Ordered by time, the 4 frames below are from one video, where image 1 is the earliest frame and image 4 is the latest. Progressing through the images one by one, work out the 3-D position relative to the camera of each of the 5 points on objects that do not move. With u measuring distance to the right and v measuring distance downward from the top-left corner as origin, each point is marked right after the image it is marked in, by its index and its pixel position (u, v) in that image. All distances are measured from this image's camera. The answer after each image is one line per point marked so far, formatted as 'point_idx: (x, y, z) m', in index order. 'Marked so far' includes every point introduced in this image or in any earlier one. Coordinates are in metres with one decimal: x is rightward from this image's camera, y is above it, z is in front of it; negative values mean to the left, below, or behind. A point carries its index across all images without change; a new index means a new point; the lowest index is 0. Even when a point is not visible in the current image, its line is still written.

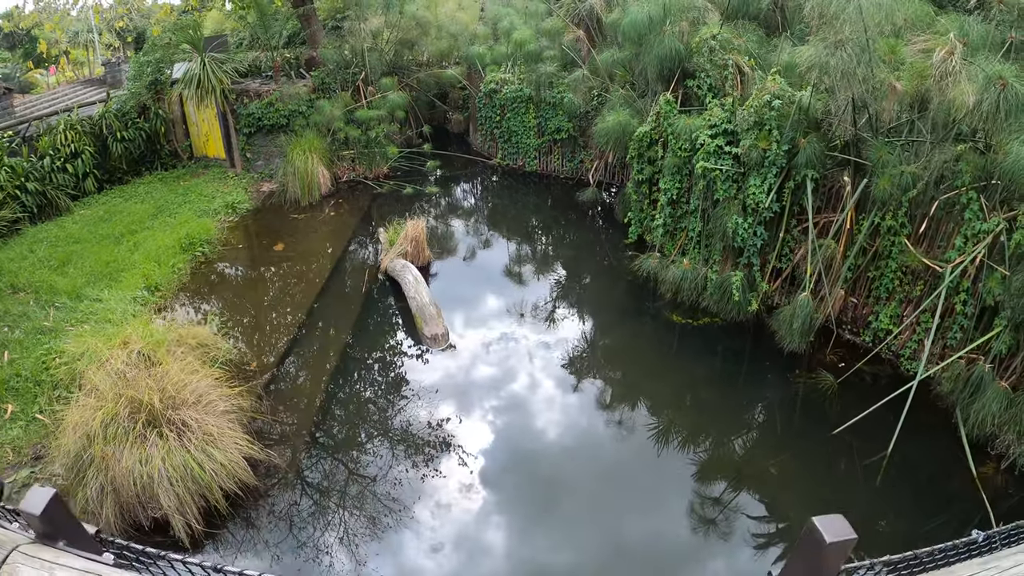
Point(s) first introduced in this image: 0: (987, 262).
0: (+3.3, +0.2, +4.2) m
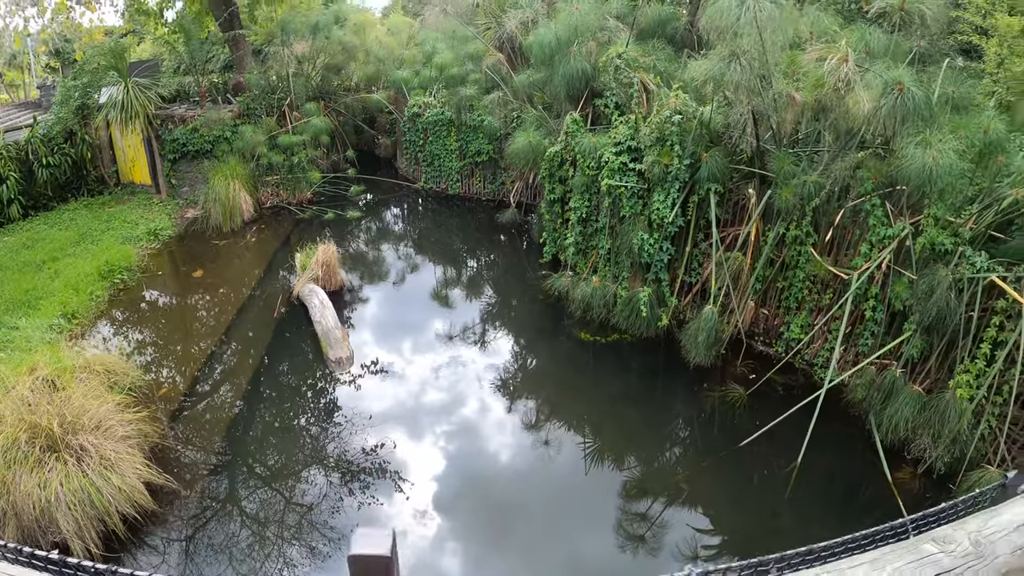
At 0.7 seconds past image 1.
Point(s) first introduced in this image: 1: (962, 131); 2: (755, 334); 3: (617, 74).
0: (+2.6, +0.1, +4.2) m
1: (+3.3, +1.1, +4.2) m
2: (+2.1, -0.4, +5.3) m
3: (+0.9, +1.8, +5.1) m
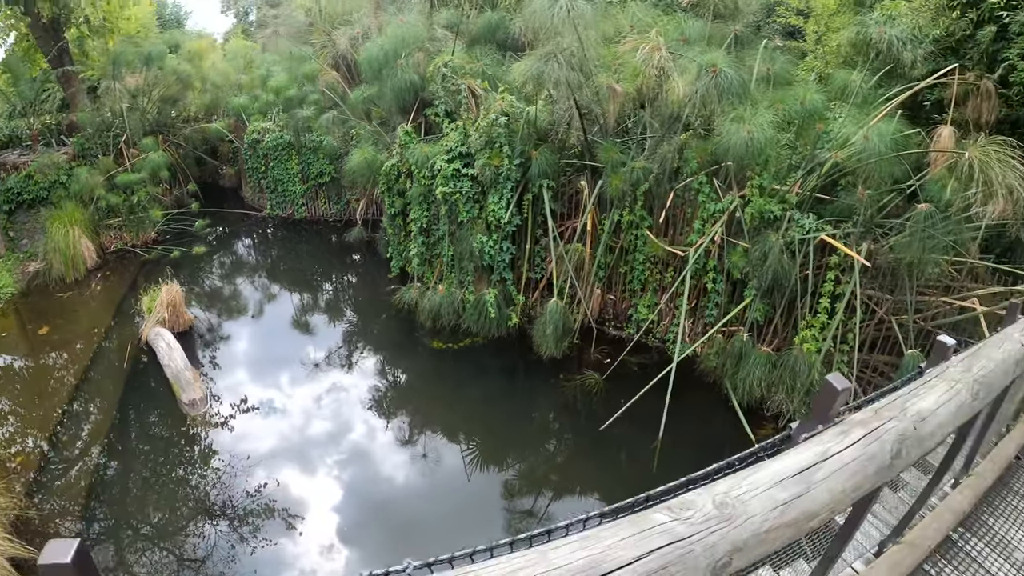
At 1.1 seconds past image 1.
0: (+1.4, +0.3, +4.4) m
1: (+2.0, +1.3, +4.5) m
2: (+0.9, -0.3, +5.4) m
3: (-0.6, +1.7, +5.1) m
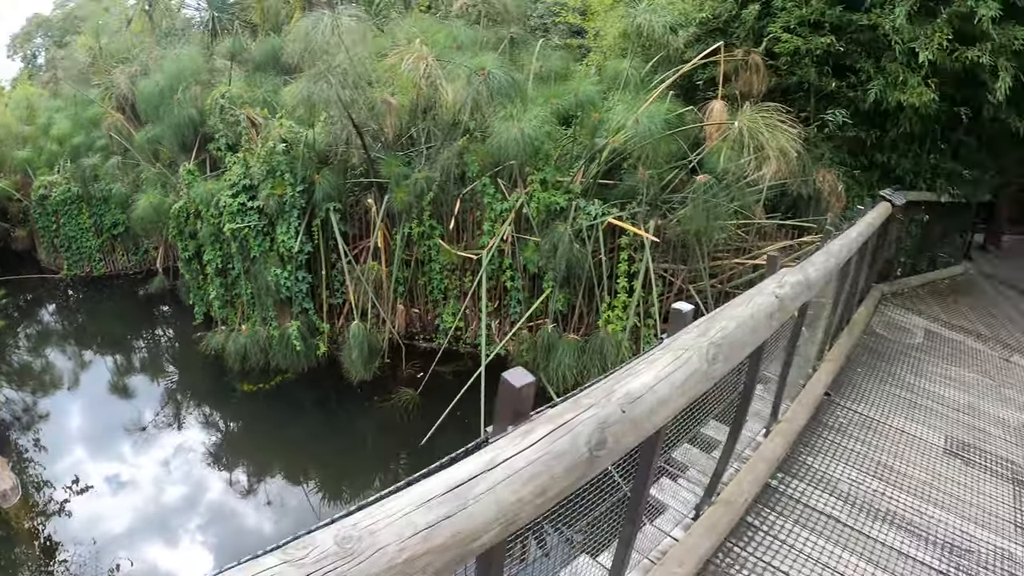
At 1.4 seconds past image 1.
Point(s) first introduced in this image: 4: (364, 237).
0: (-0.1, +0.3, +4.5) m
1: (+0.3, +1.4, +4.6) m
2: (-0.7, -0.4, +5.4) m
3: (-2.3, +1.4, +5.0) m
4: (-1.1, +0.5, +5.2) m
